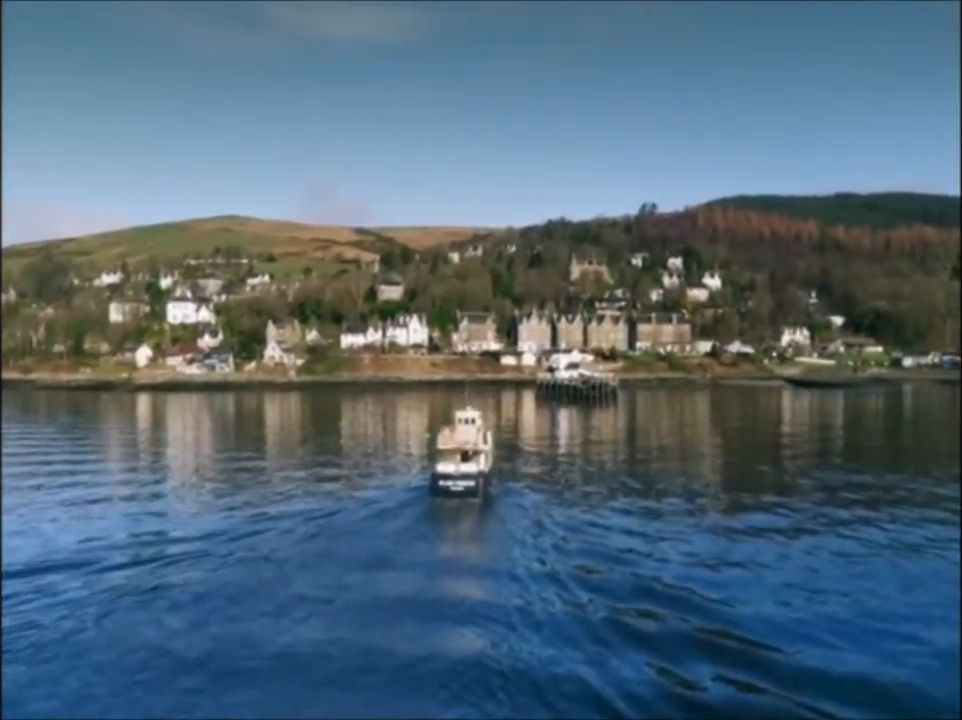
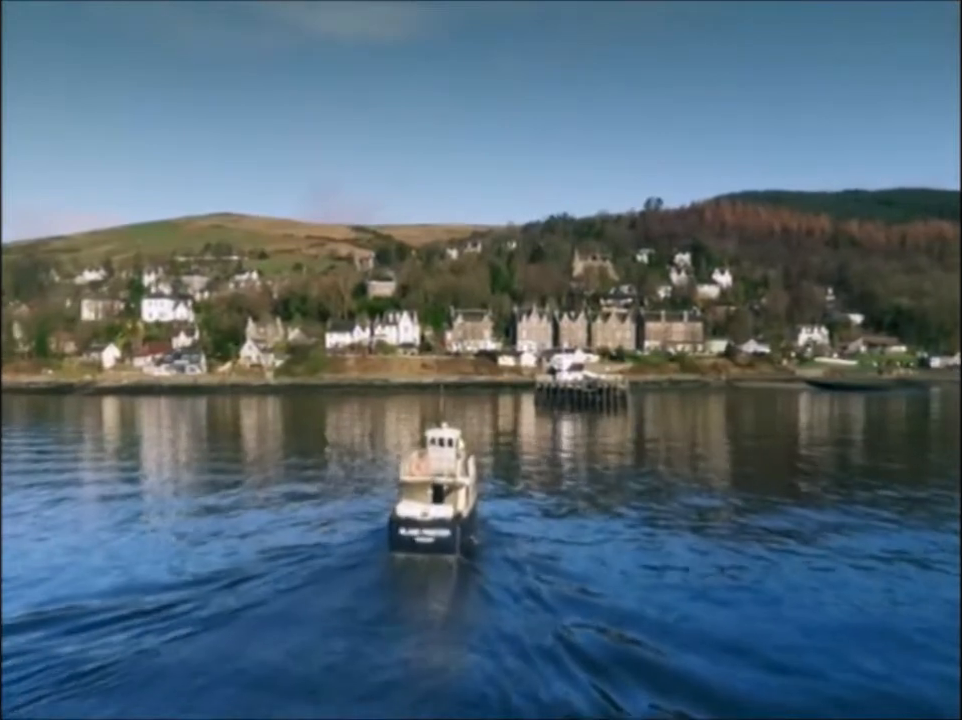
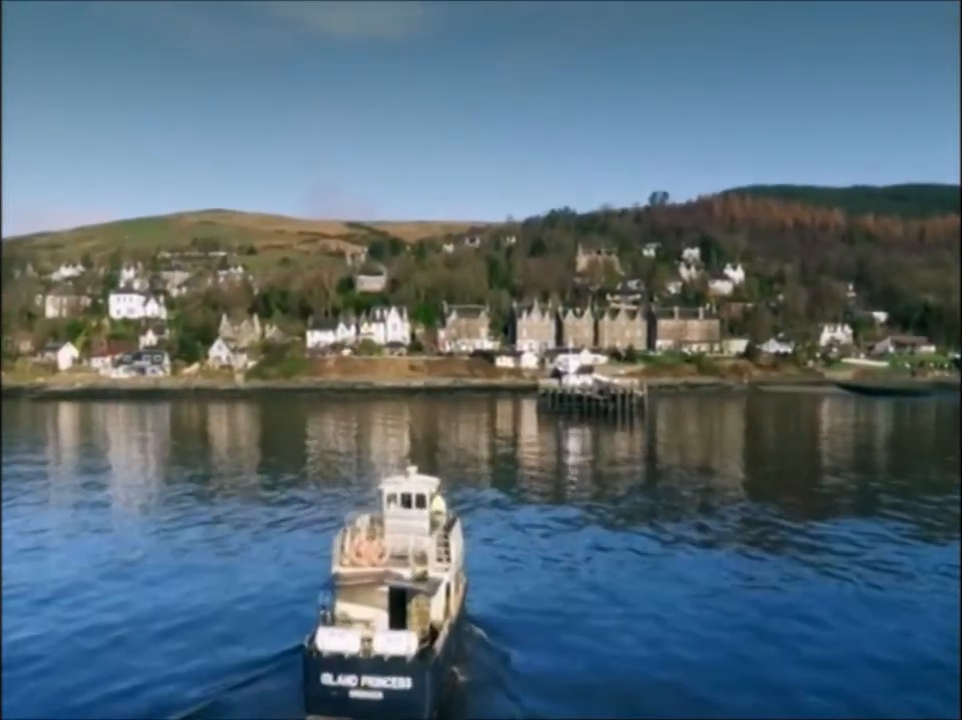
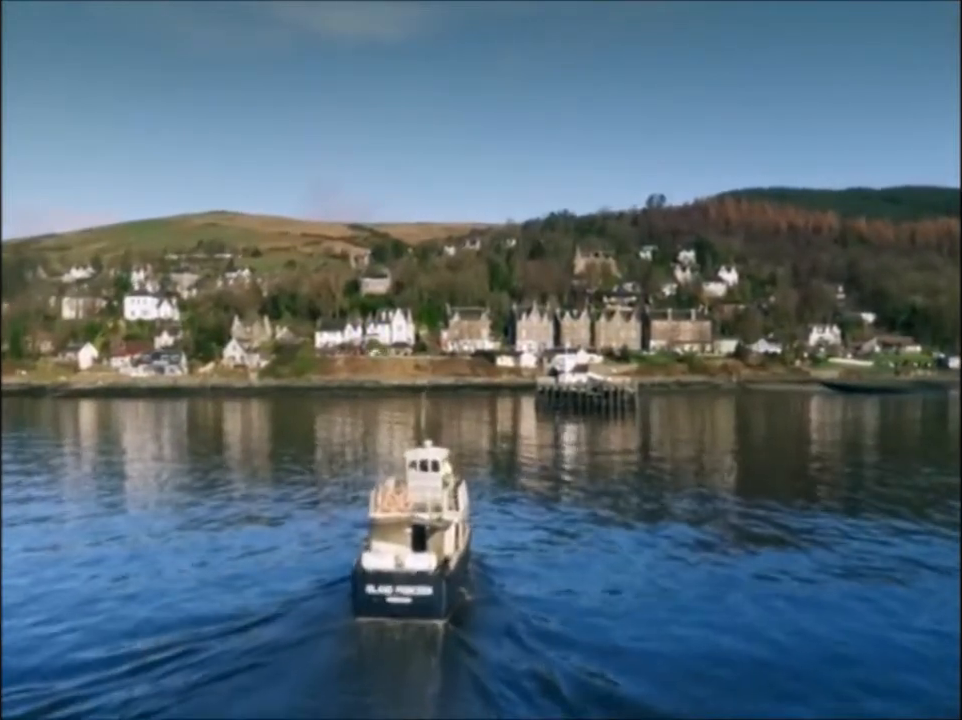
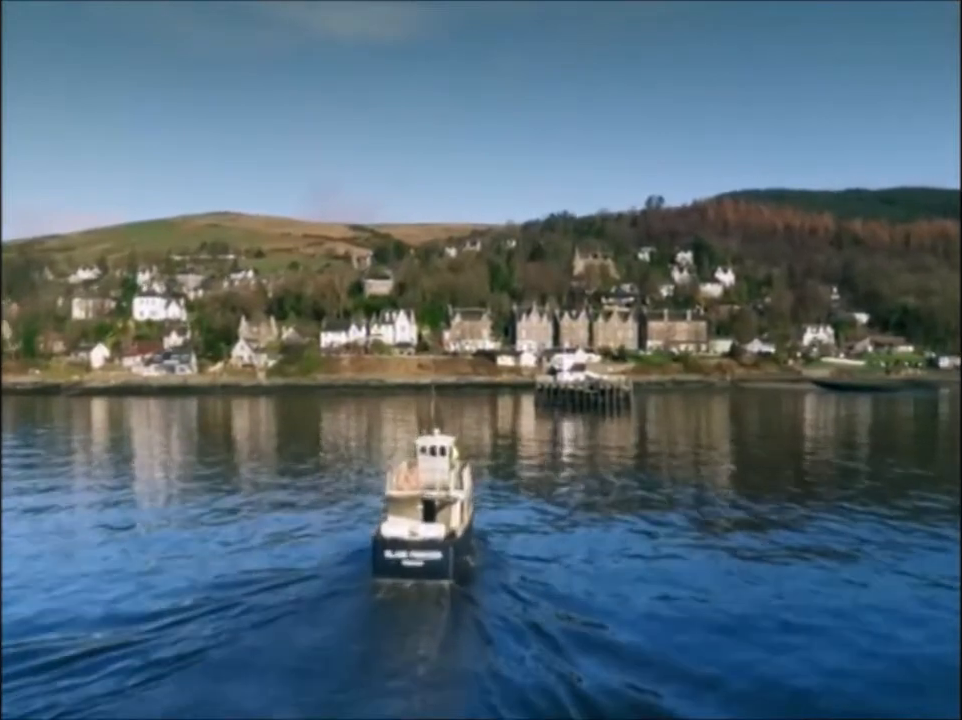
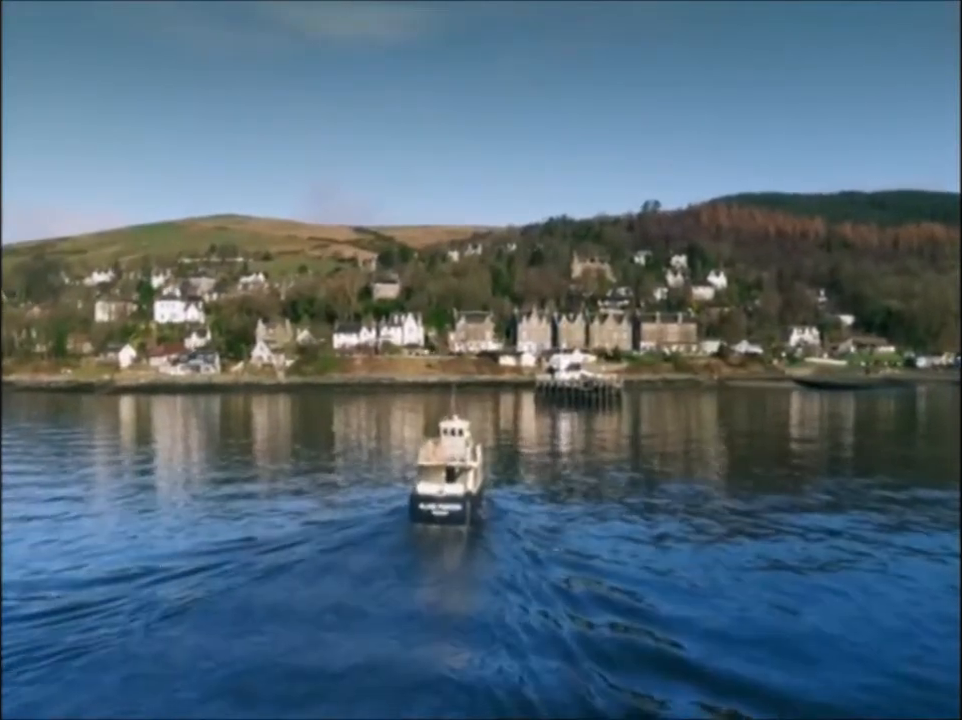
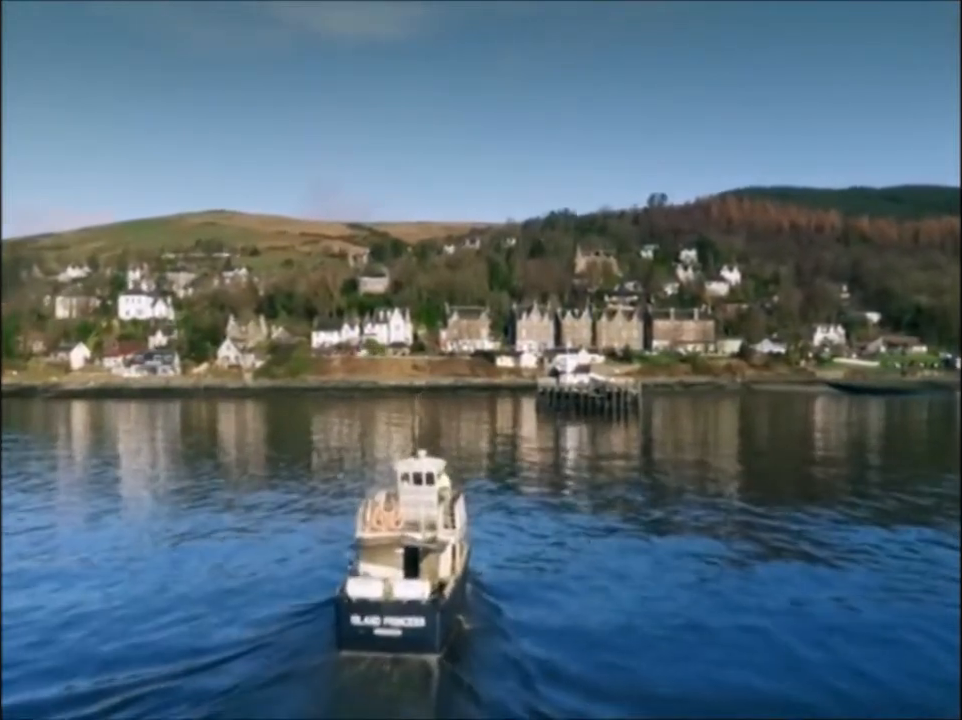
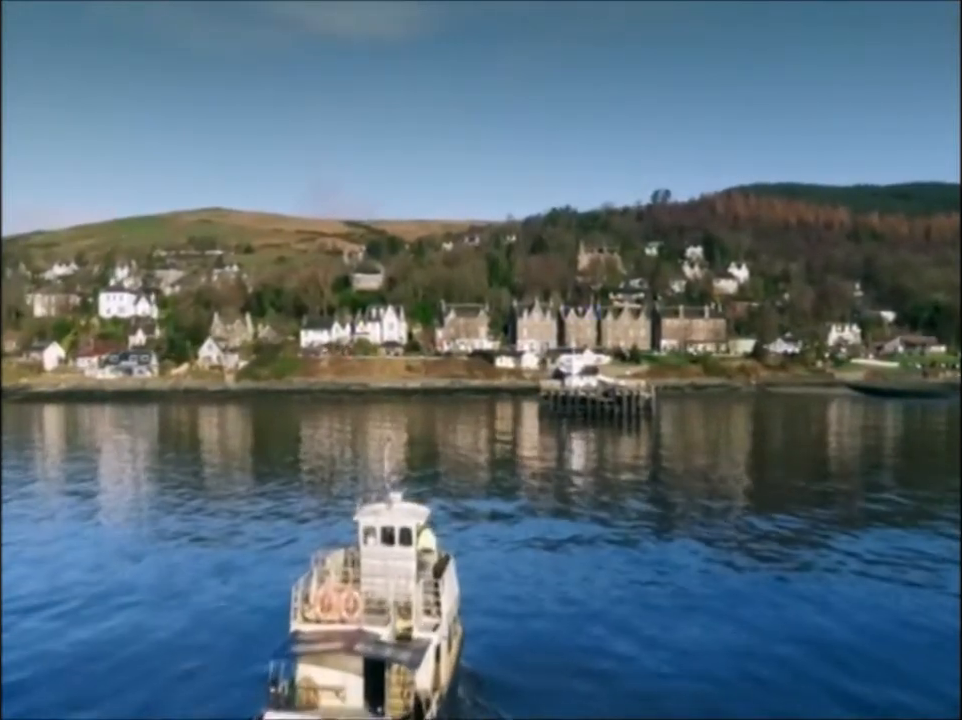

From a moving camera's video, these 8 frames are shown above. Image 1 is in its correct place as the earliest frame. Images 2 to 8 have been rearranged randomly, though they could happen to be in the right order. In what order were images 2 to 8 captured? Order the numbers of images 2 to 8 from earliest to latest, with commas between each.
6, 2, 5, 4, 7, 3, 8
